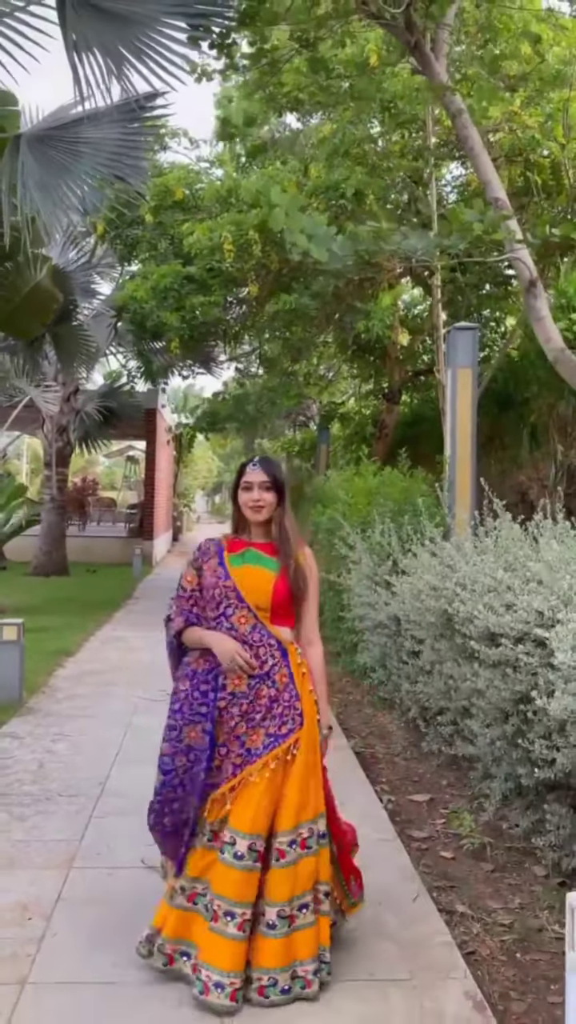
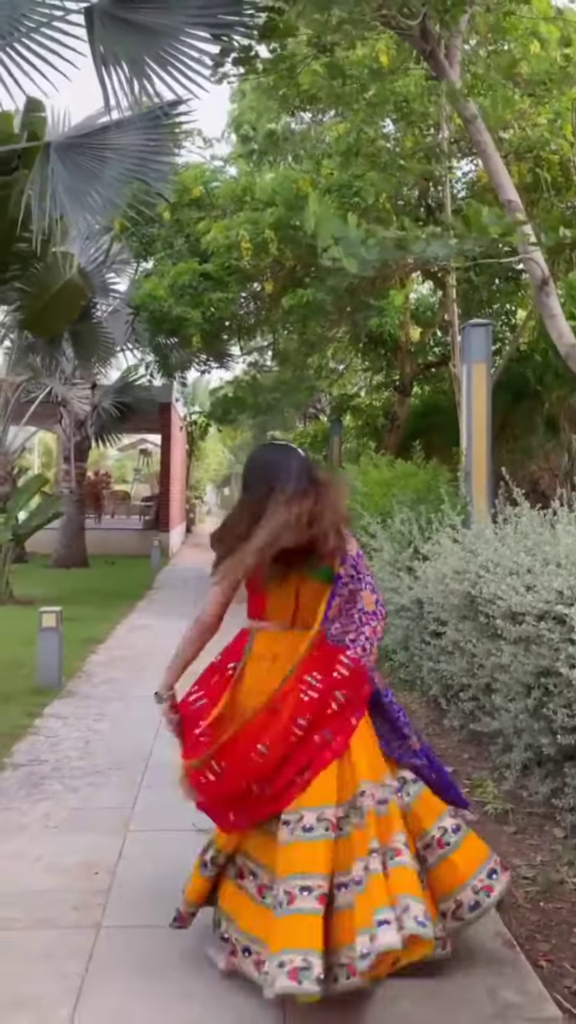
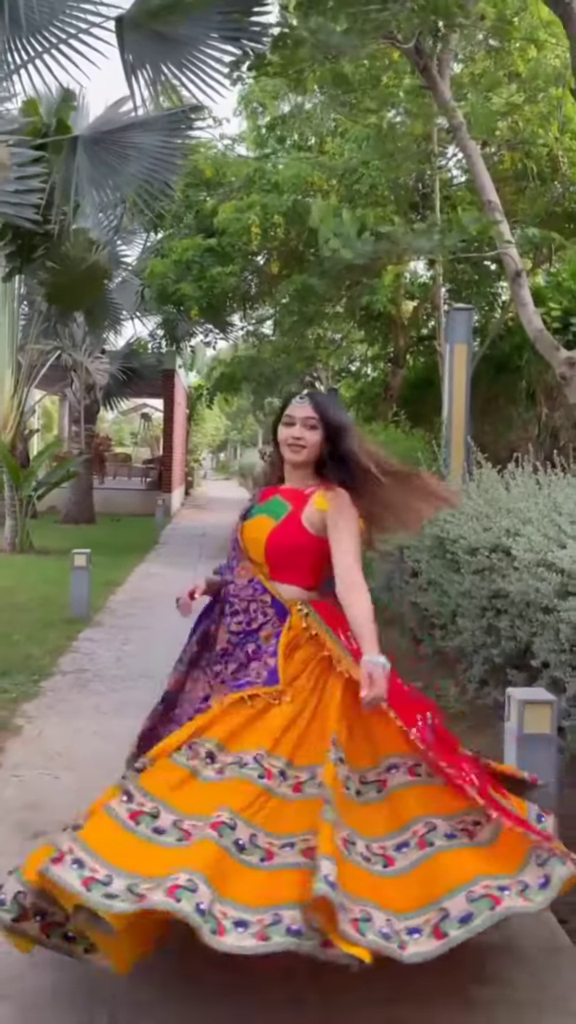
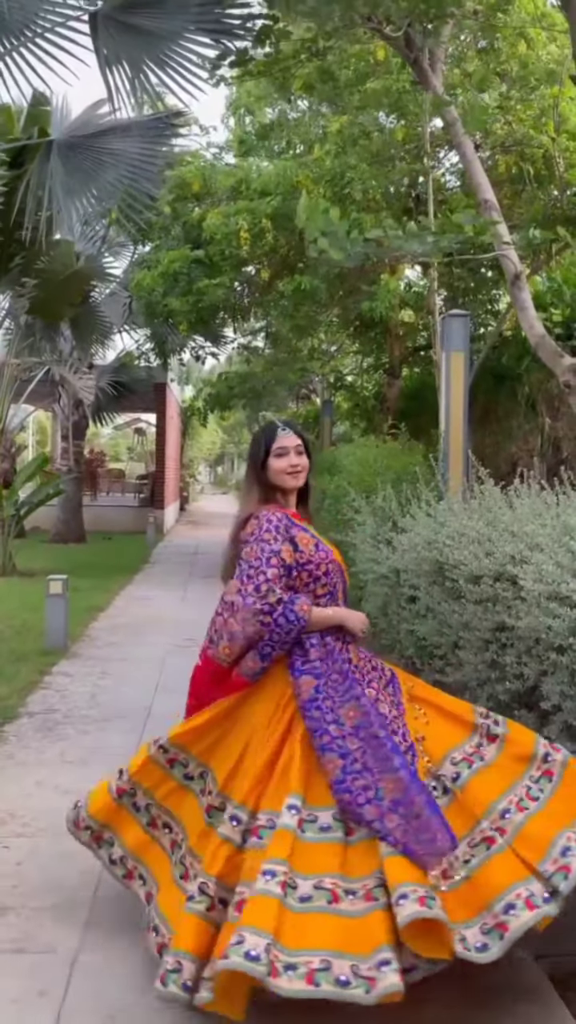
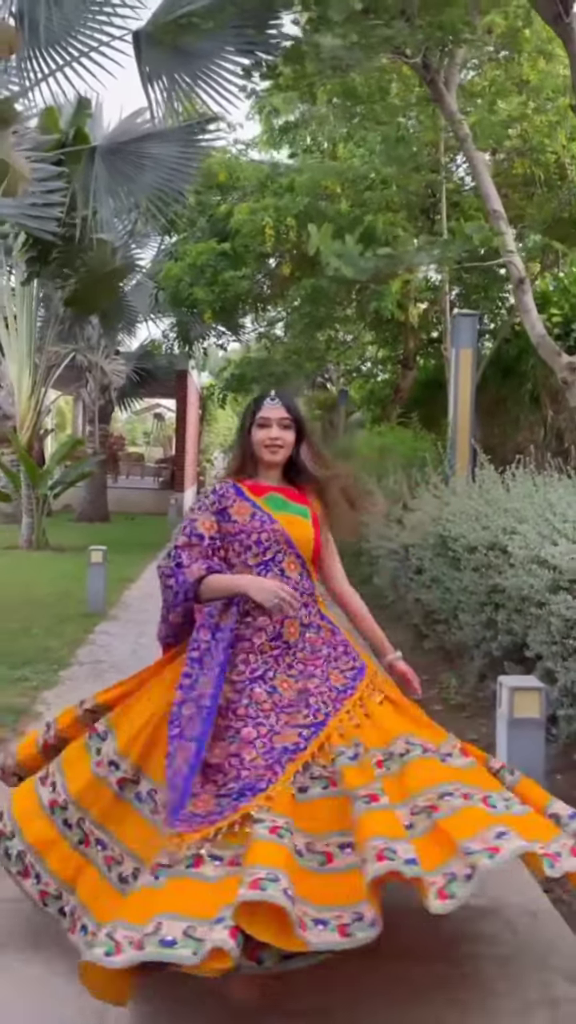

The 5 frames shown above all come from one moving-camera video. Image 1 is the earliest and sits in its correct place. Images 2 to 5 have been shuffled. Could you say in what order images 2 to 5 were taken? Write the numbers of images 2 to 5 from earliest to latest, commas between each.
2, 4, 3, 5
